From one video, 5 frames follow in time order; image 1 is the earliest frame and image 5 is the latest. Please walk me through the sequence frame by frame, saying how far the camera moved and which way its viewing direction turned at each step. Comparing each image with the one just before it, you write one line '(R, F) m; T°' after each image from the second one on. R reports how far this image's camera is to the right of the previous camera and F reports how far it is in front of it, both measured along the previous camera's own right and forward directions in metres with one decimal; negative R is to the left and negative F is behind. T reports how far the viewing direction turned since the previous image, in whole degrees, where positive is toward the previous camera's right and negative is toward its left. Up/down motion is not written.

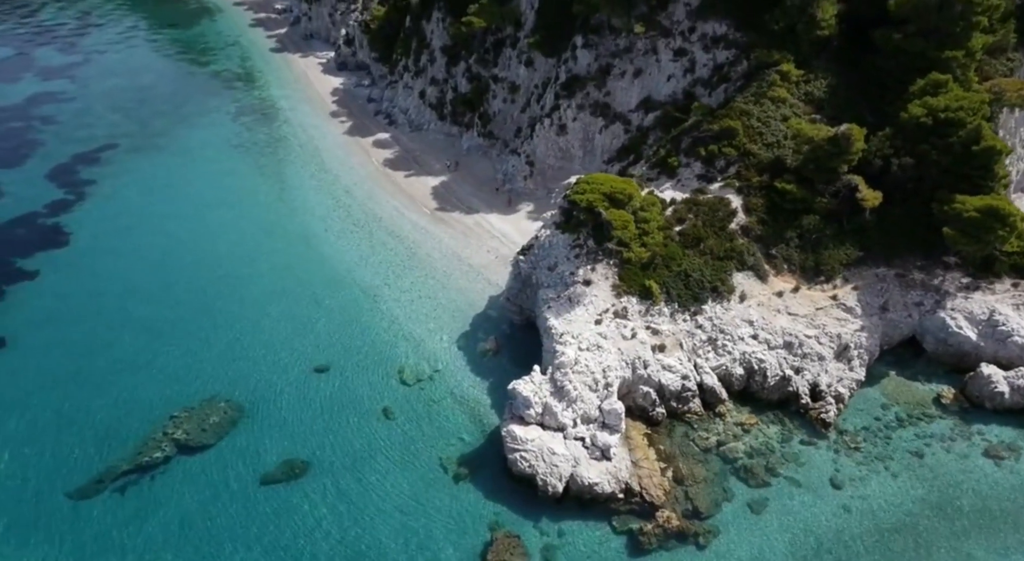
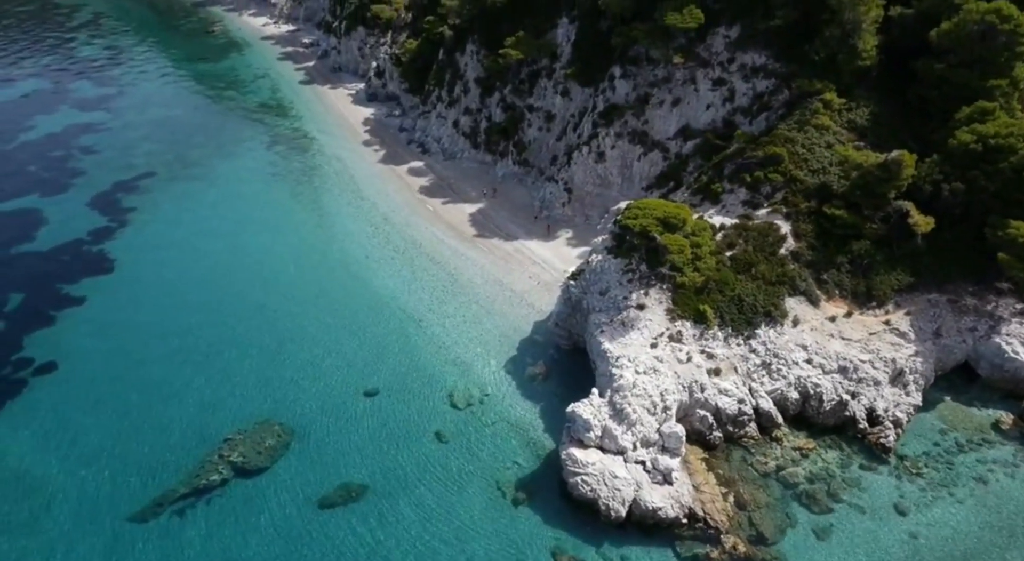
(-2.0, -0.2) m; 0°
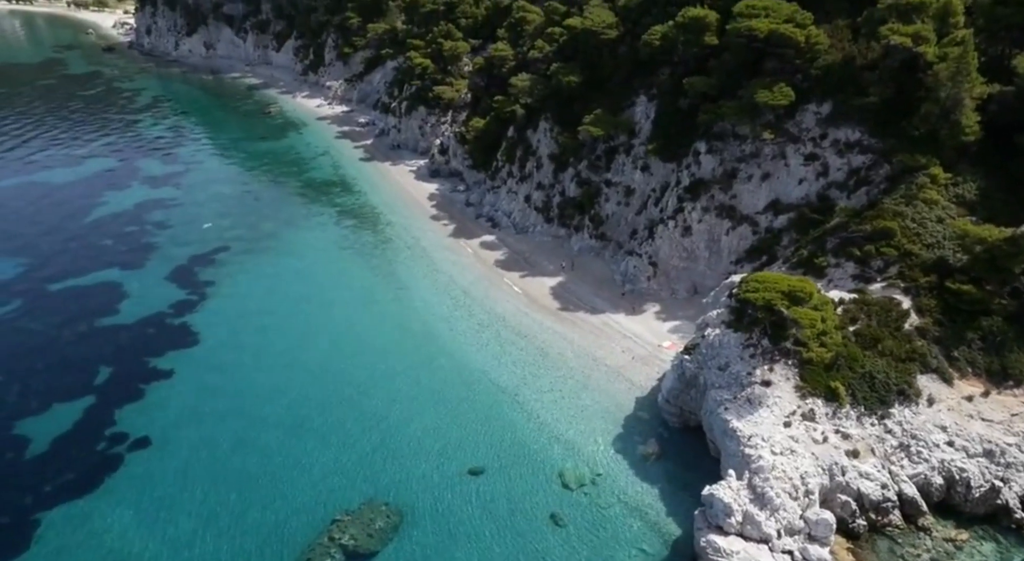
(-4.2, +0.4) m; -1°
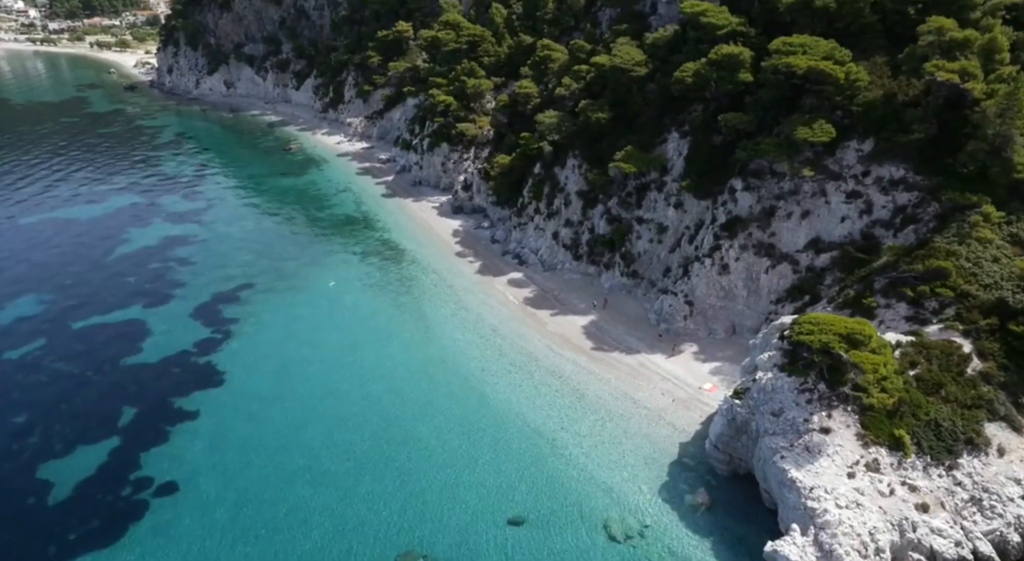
(-1.4, +0.8) m; -1°
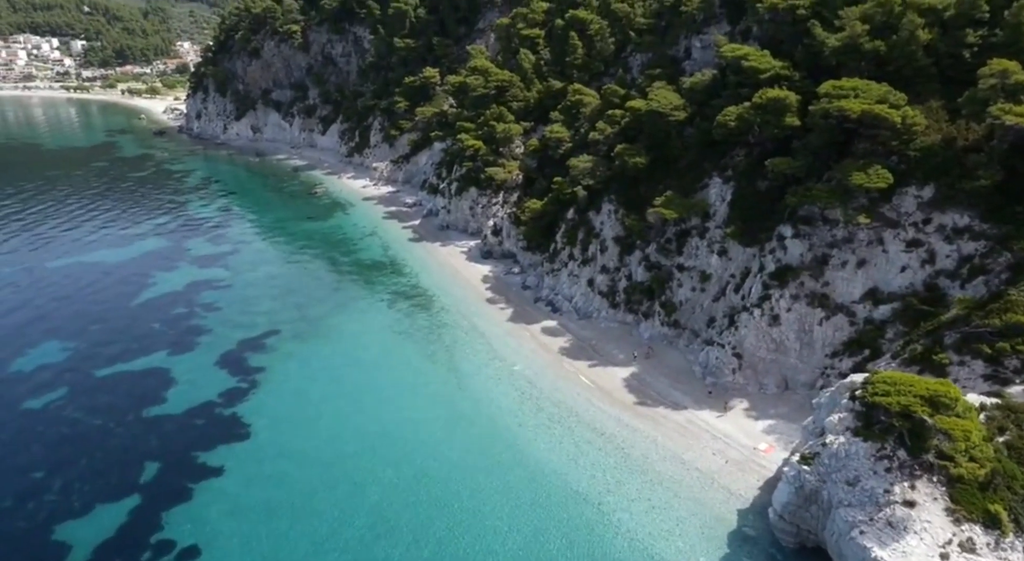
(-1.3, +1.5) m; -1°
